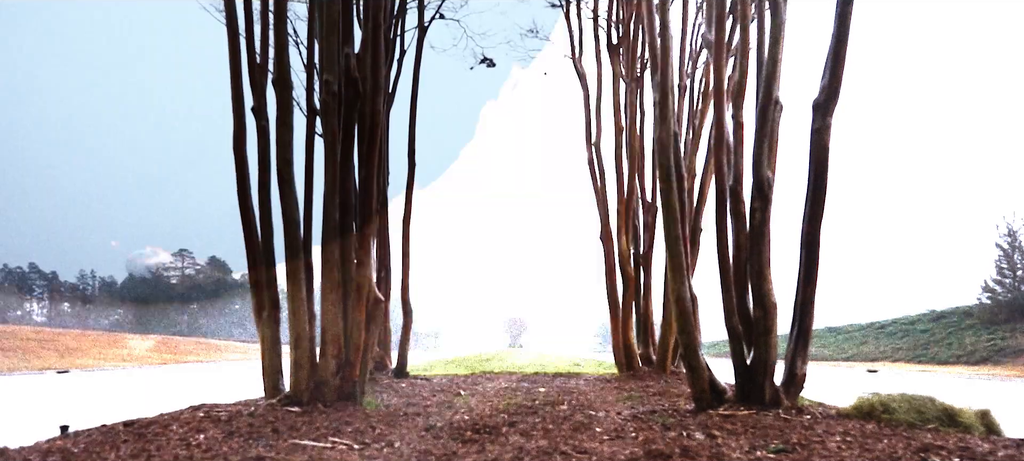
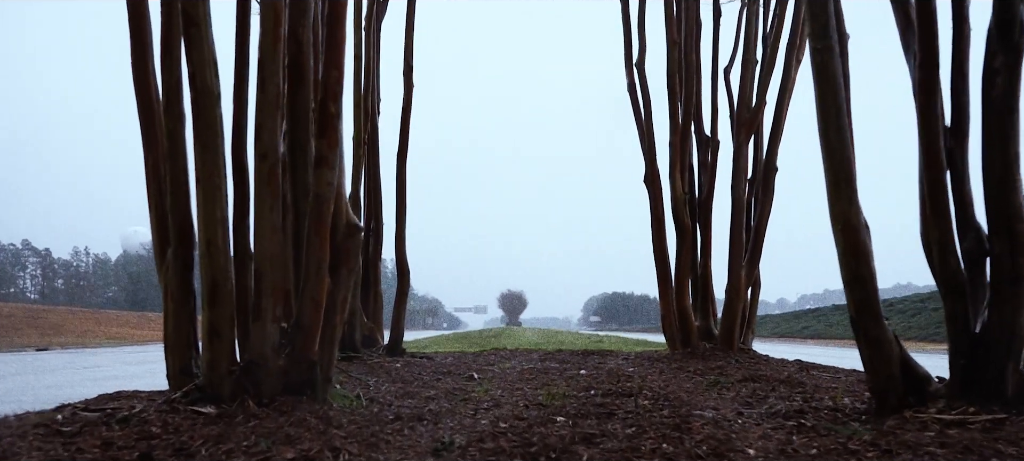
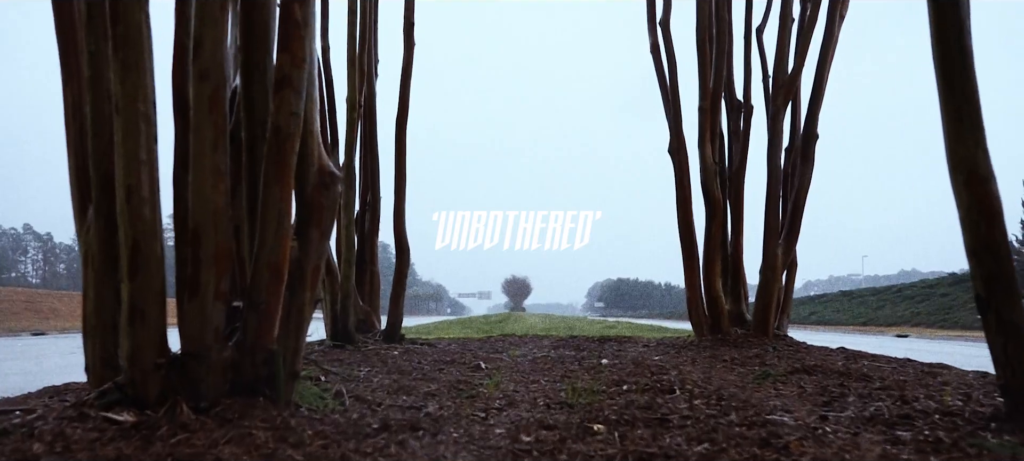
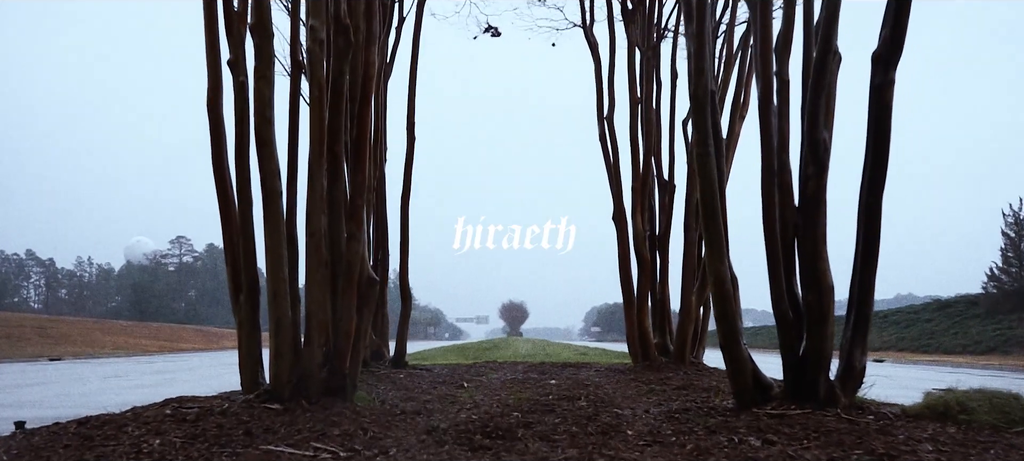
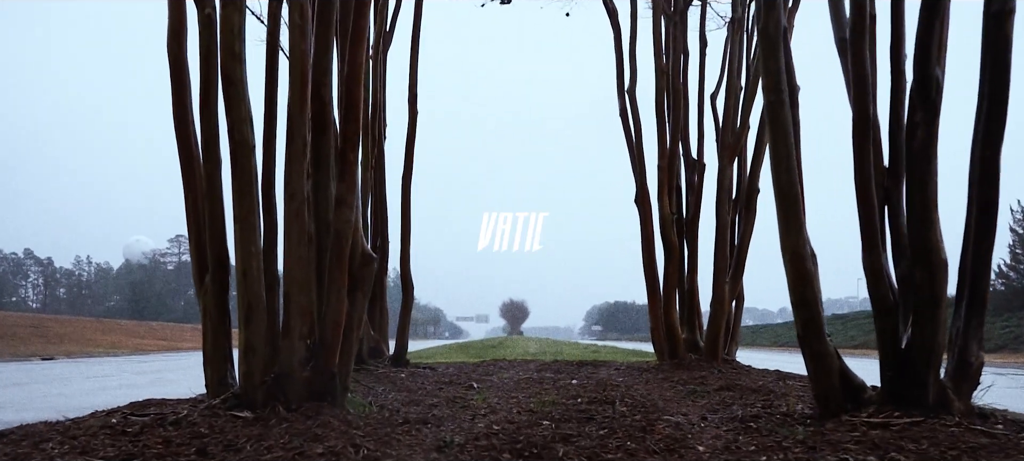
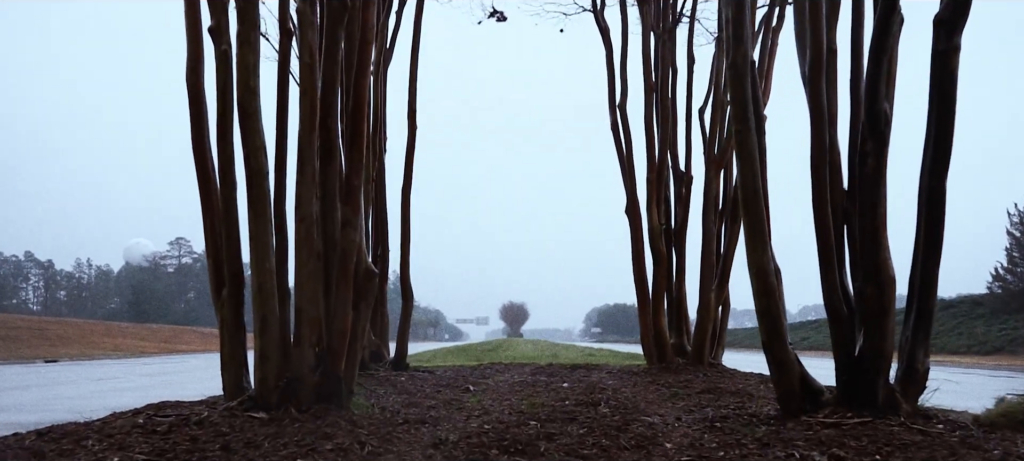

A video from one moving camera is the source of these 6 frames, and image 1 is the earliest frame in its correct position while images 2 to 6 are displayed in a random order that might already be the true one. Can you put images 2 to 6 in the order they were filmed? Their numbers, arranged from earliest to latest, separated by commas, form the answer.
4, 6, 5, 2, 3
